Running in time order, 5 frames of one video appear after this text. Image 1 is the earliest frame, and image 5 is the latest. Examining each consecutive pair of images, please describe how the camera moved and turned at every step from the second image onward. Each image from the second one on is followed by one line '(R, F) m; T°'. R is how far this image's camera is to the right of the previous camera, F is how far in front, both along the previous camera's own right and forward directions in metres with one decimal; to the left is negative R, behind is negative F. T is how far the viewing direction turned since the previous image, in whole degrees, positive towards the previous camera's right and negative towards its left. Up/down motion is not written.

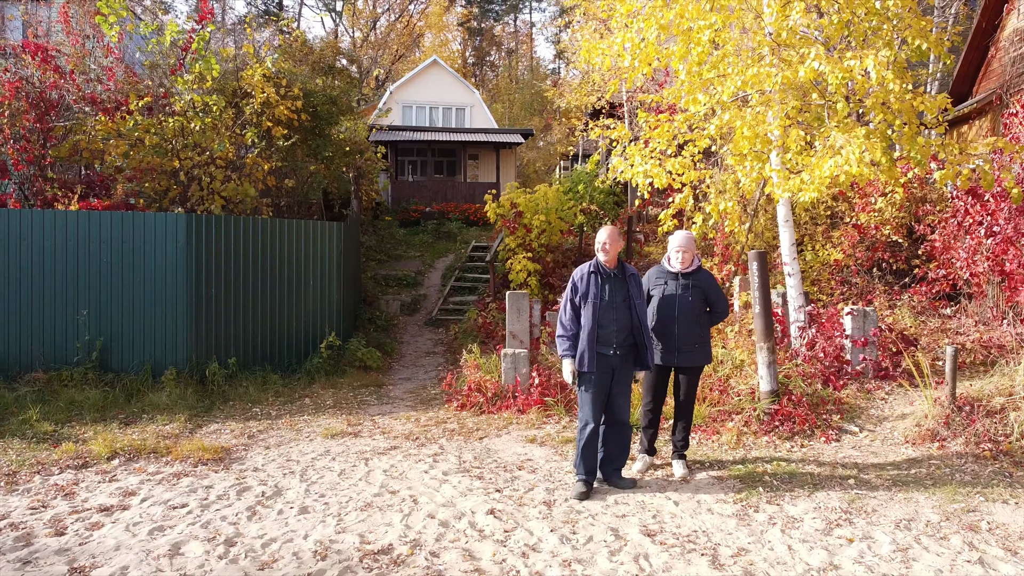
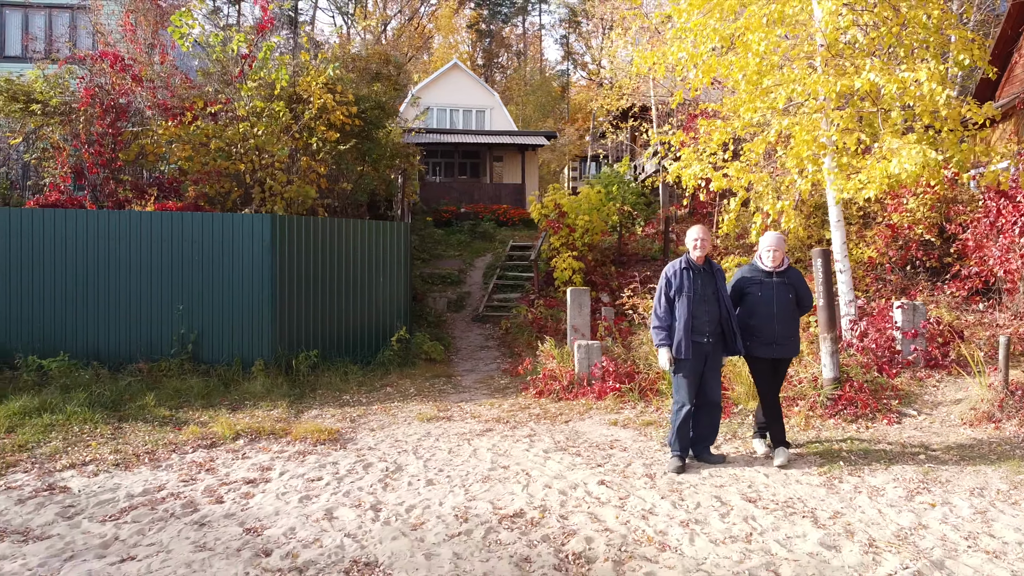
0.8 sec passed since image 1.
(-0.7, -0.4) m; 0°
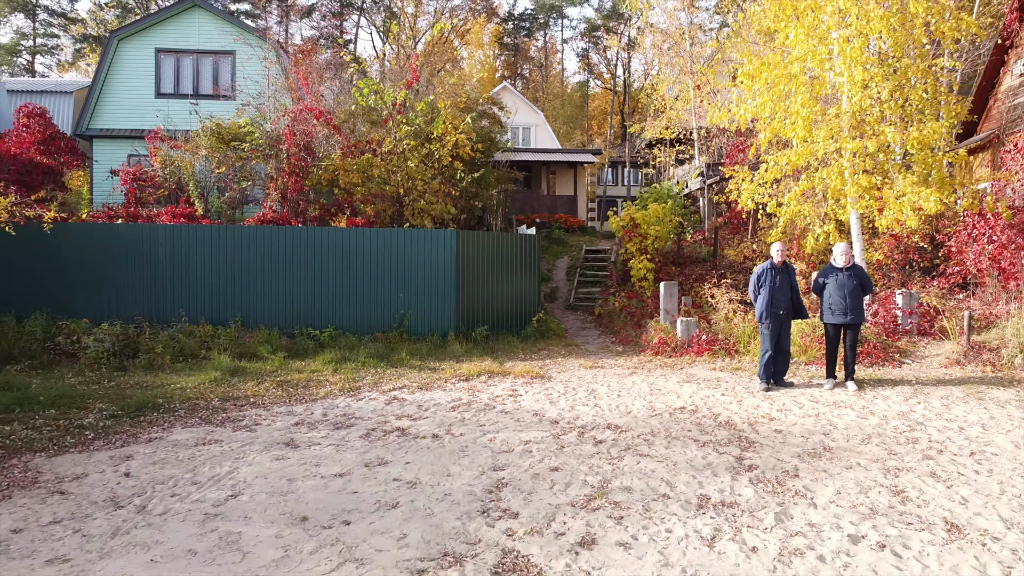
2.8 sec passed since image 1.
(-1.7, -3.0) m; 0°
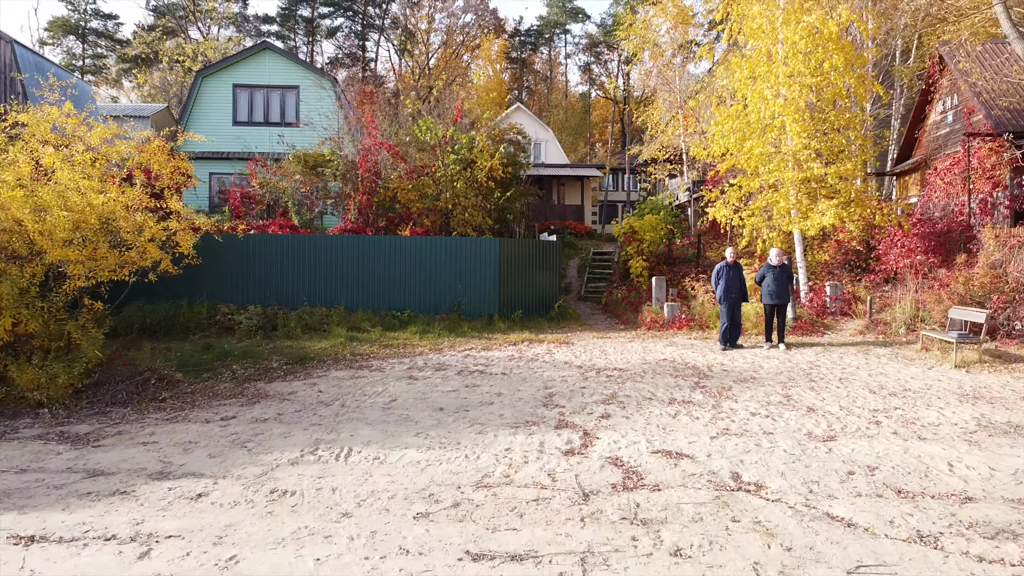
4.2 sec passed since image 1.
(-0.6, -3.4) m; 0°
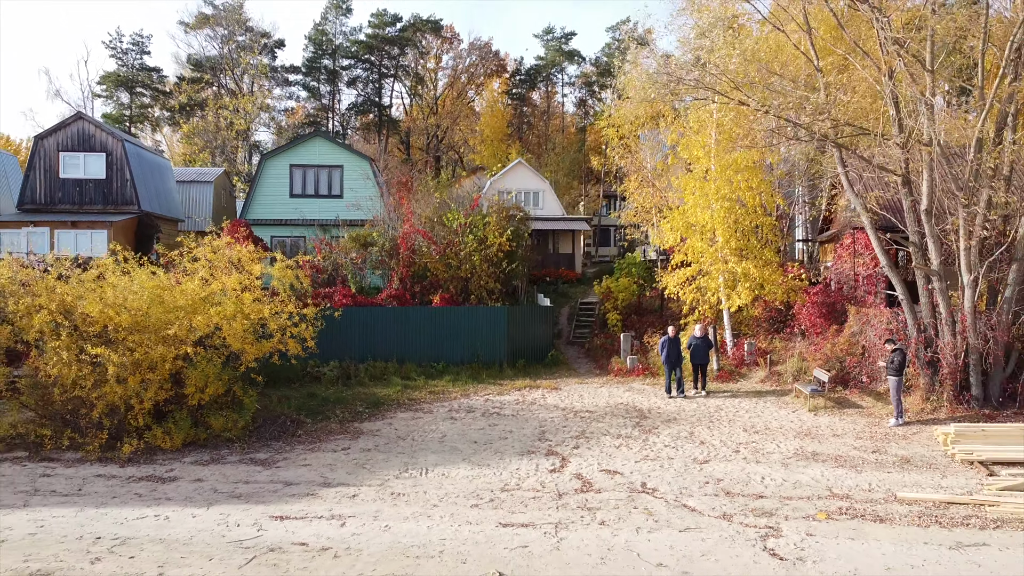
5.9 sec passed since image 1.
(-0.1, -4.9) m; 0°
